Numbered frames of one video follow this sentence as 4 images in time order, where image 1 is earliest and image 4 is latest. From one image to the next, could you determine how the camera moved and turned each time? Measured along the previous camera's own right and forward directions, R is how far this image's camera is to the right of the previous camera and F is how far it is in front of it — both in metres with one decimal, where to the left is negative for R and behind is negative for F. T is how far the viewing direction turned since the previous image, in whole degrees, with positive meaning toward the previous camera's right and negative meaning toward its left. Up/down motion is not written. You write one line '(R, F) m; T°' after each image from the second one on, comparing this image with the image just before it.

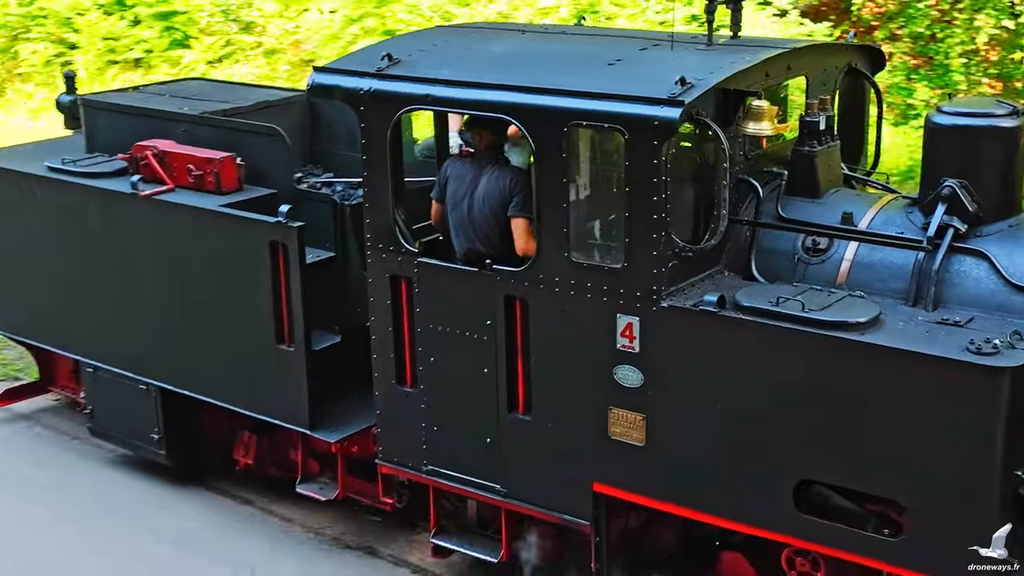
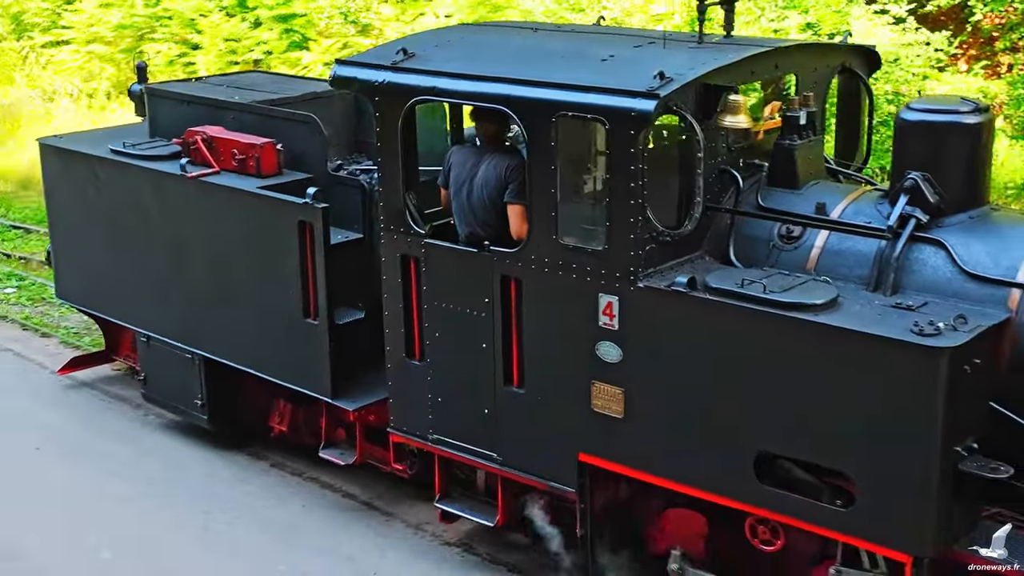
(+0.4, -0.3) m; -4°
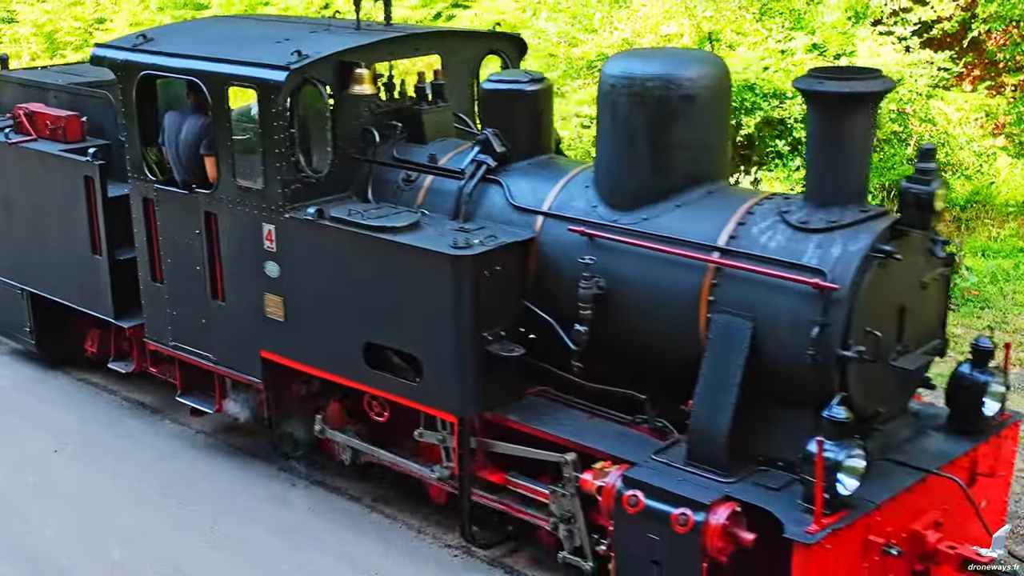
(+1.5, -1.4) m; -2°
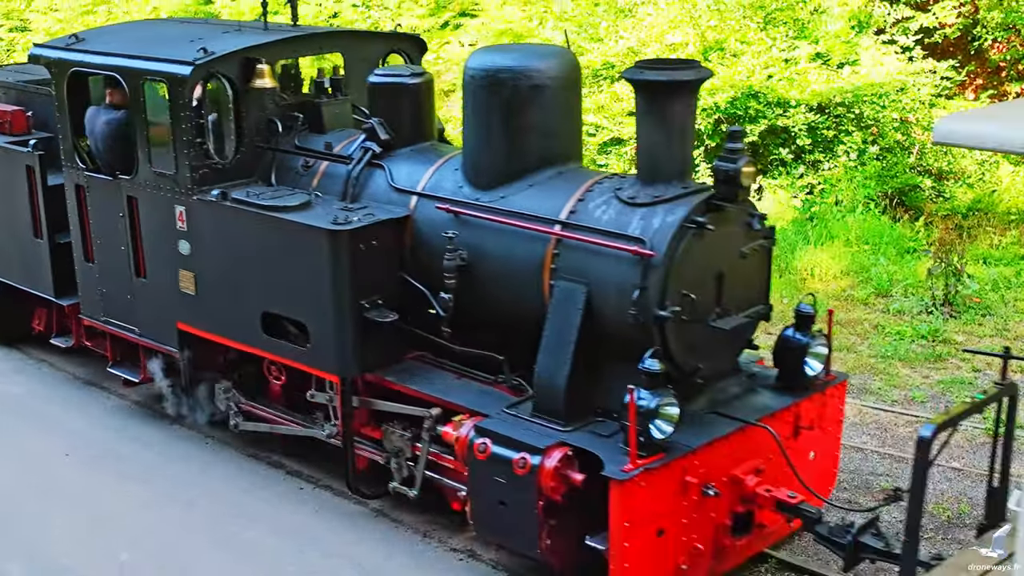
(+0.6, -0.6) m; -1°
